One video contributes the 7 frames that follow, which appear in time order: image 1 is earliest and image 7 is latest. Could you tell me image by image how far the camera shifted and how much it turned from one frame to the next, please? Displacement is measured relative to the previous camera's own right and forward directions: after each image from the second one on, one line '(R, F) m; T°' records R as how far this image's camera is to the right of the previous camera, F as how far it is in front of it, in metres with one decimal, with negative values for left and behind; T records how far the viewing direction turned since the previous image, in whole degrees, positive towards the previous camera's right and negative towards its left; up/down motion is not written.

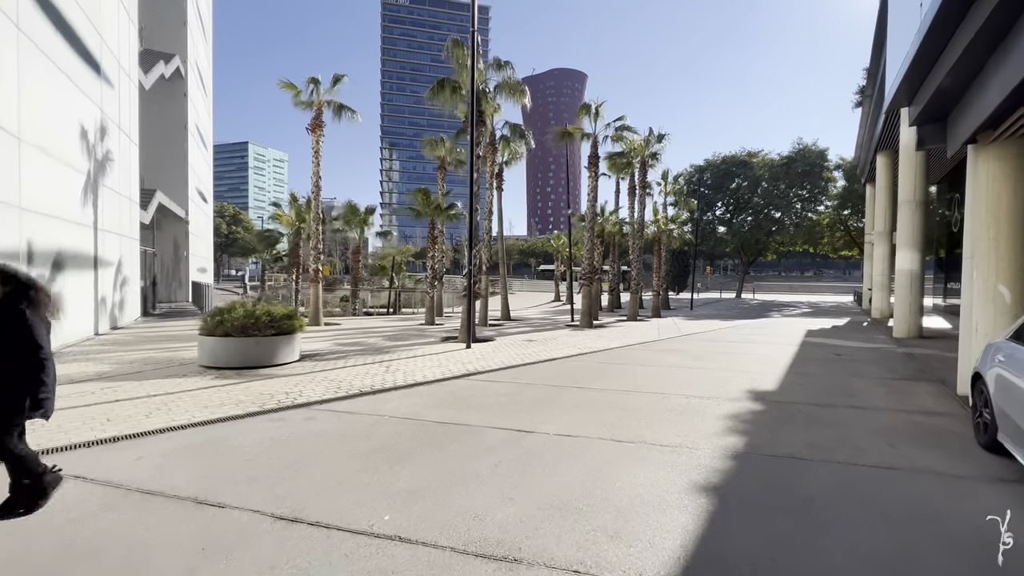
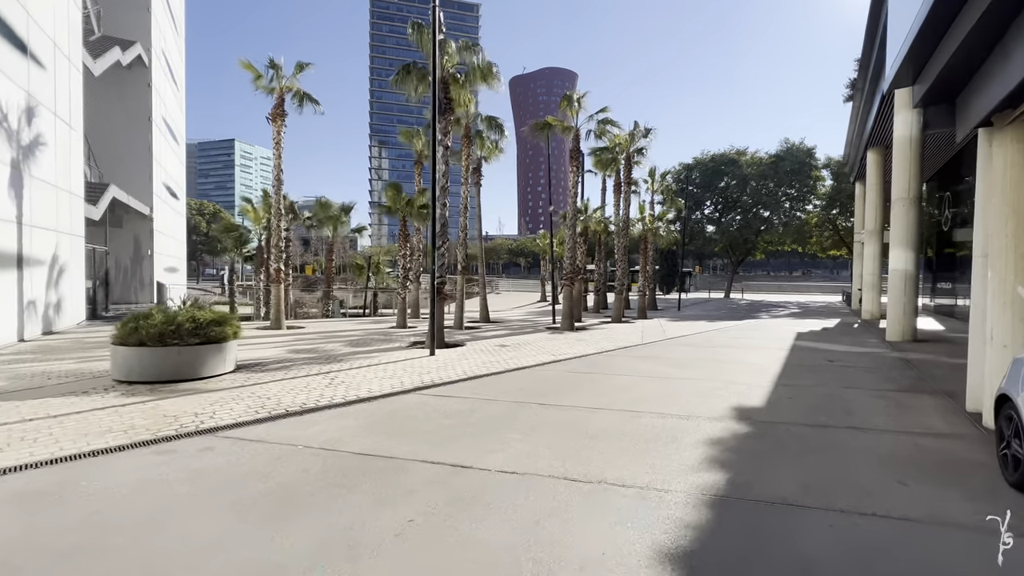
(+0.6, +1.0) m; +1°
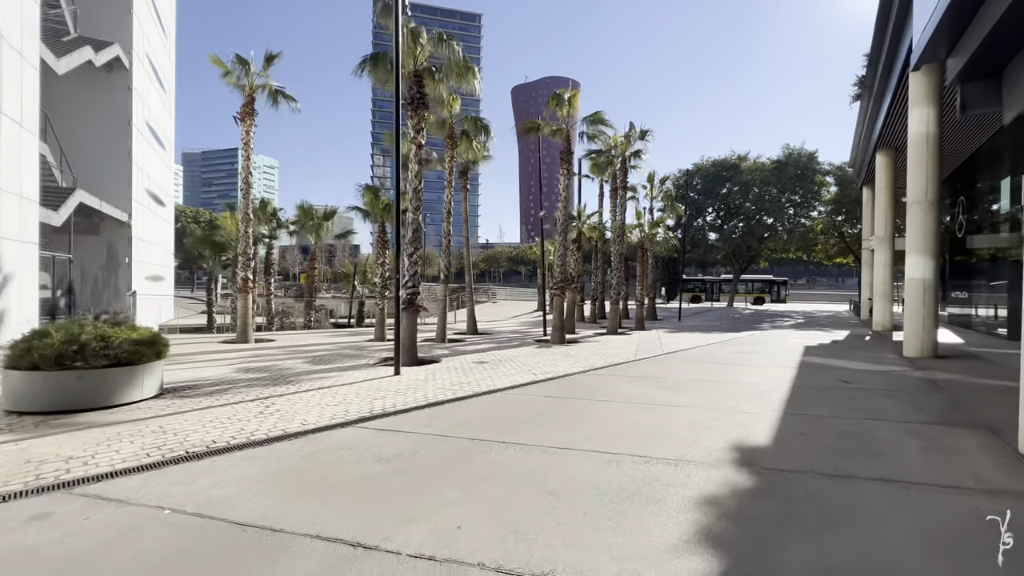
(+0.7, +1.2) m; 0°
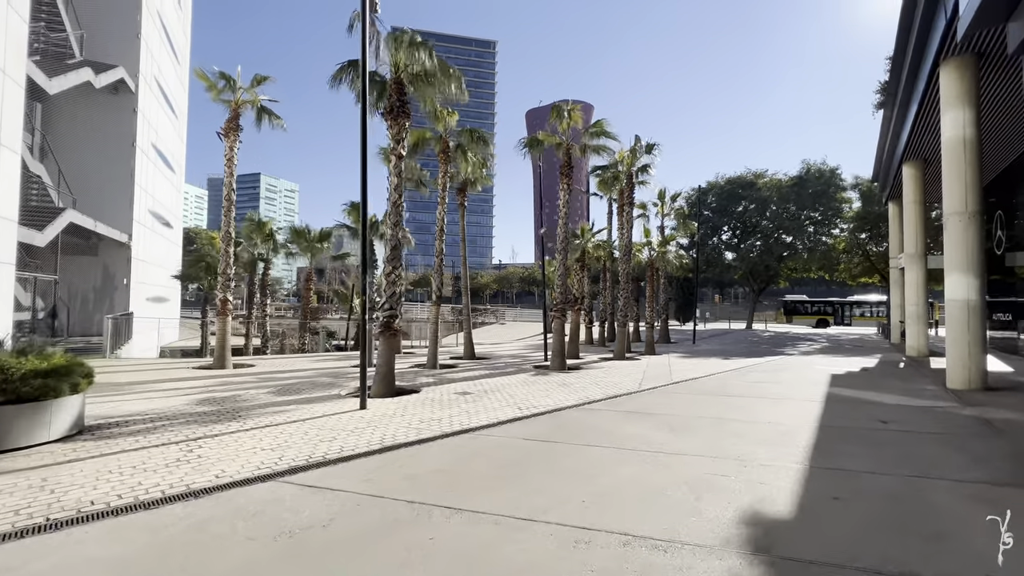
(+0.7, +1.2) m; -2°
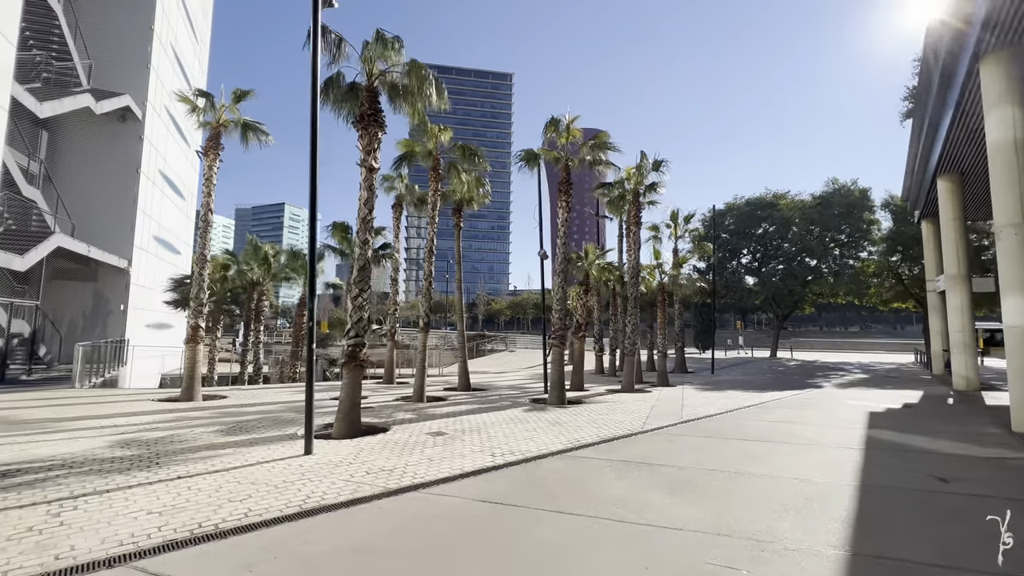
(+0.8, +1.3) m; -2°
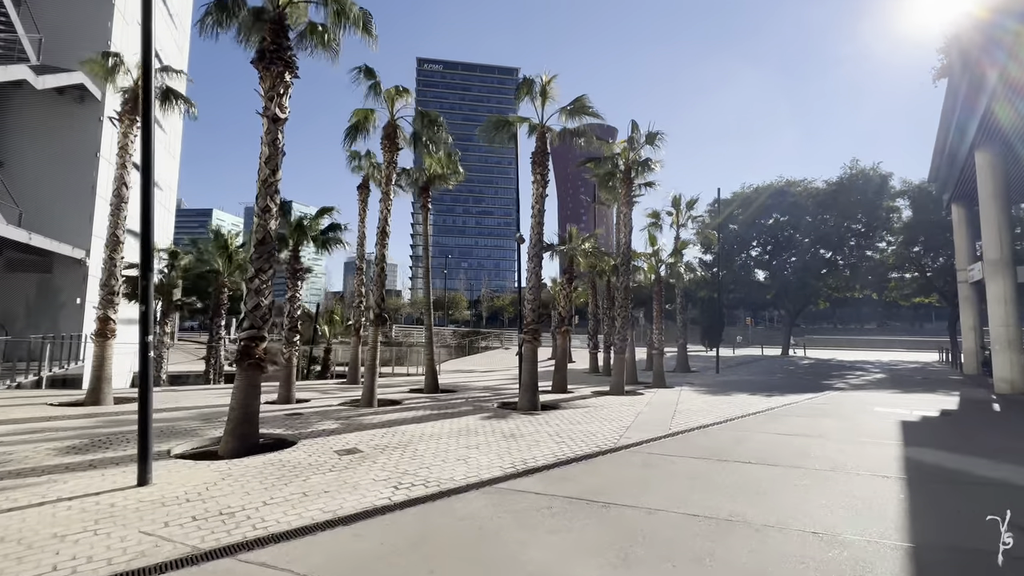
(+1.3, +2.2) m; -1°
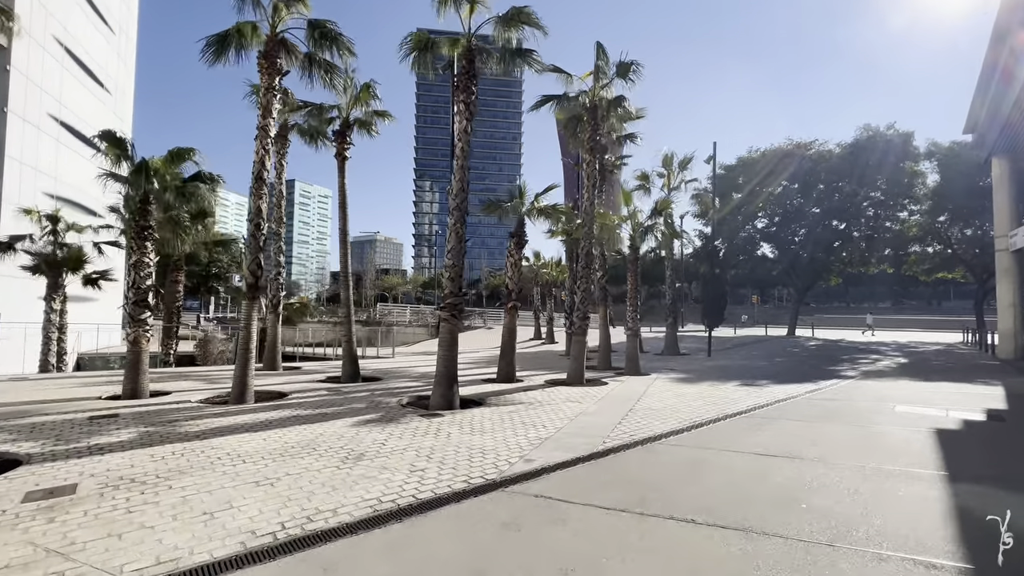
(+2.2, +3.0) m; -1°
